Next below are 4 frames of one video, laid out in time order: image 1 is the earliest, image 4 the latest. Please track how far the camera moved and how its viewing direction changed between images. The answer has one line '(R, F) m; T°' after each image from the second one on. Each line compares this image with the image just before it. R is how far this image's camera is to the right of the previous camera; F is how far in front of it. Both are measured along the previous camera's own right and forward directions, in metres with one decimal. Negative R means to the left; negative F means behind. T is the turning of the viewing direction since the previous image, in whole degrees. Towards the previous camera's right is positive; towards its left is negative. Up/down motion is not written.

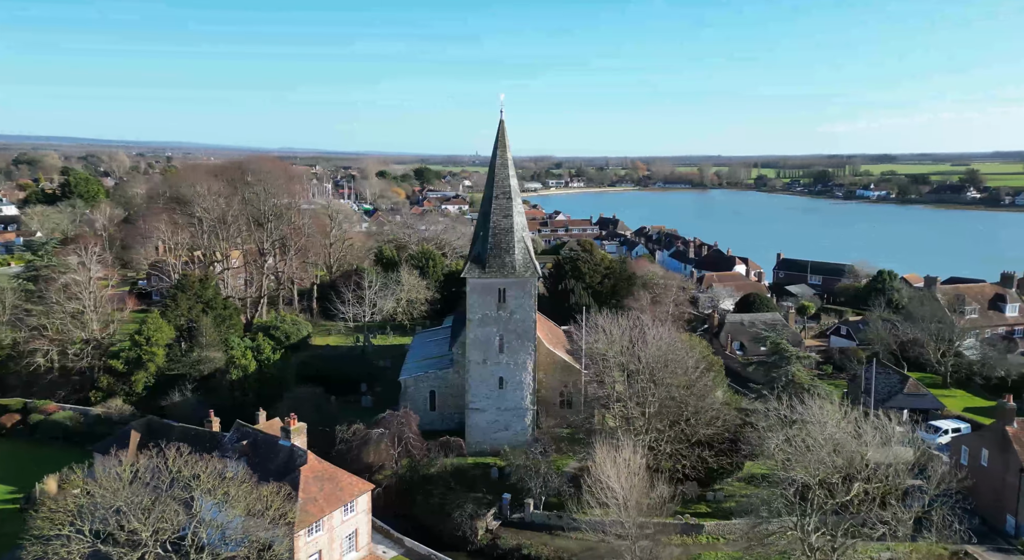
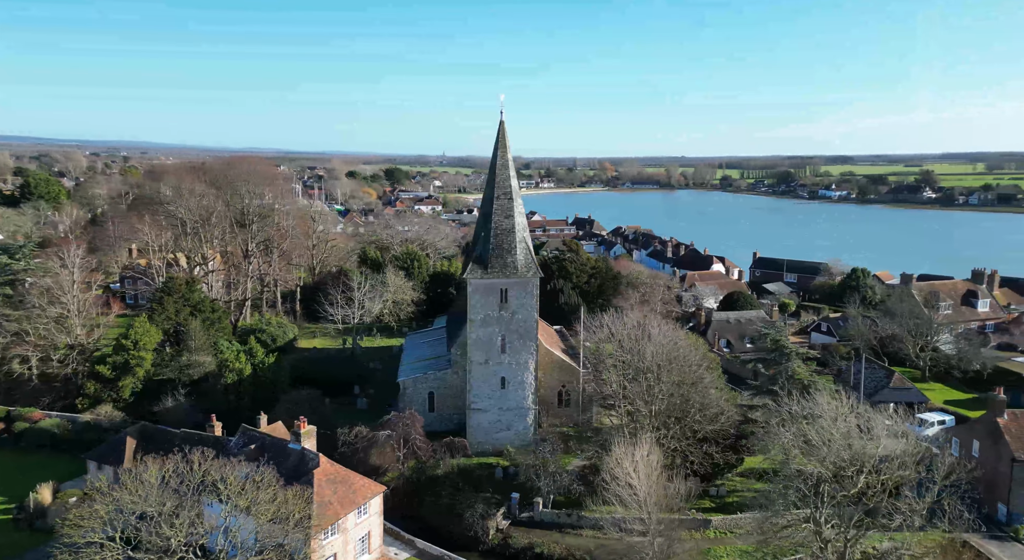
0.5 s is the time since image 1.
(+1.1, -0.3) m; 0°
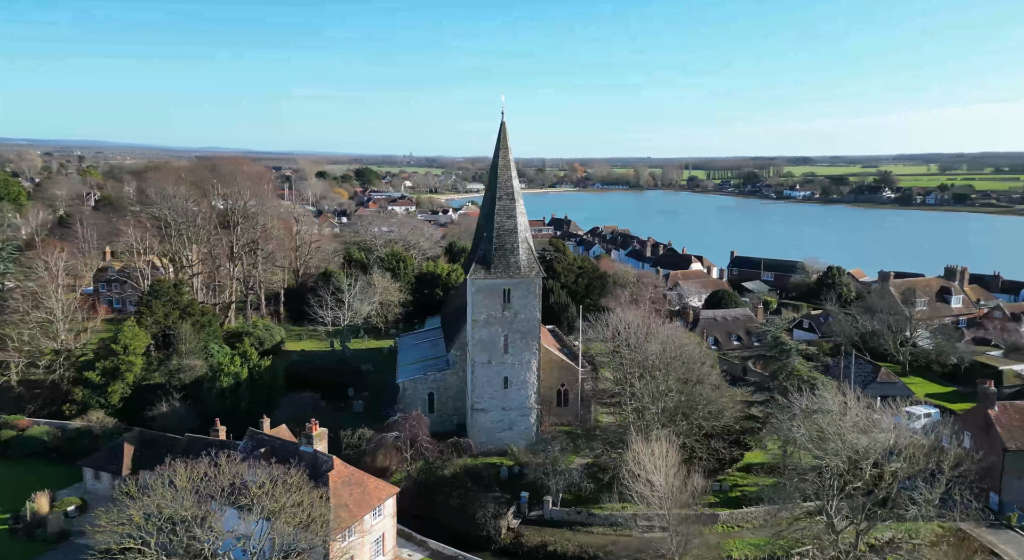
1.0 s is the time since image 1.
(+1.1, -0.3) m; 0°
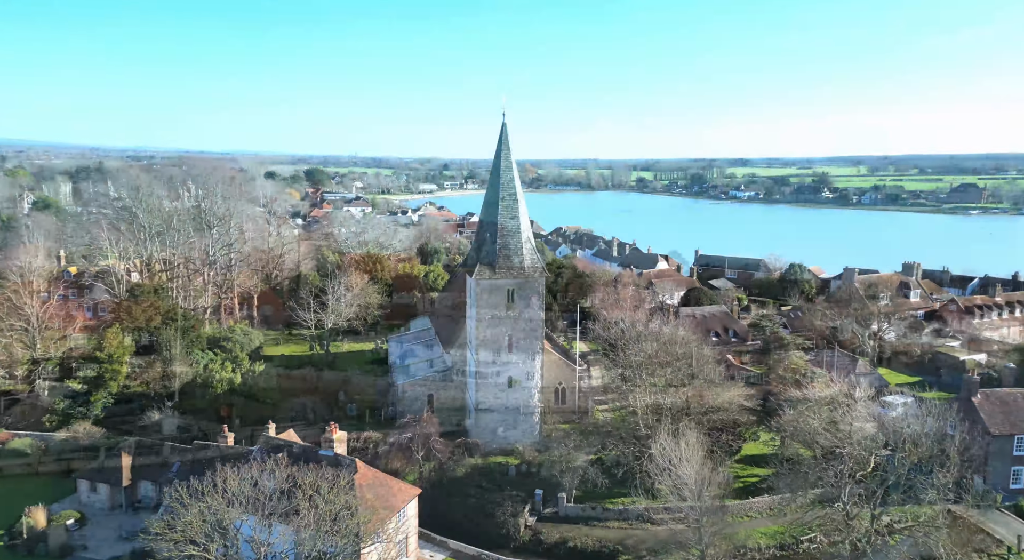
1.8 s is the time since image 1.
(+1.6, -0.6) m; 0°
